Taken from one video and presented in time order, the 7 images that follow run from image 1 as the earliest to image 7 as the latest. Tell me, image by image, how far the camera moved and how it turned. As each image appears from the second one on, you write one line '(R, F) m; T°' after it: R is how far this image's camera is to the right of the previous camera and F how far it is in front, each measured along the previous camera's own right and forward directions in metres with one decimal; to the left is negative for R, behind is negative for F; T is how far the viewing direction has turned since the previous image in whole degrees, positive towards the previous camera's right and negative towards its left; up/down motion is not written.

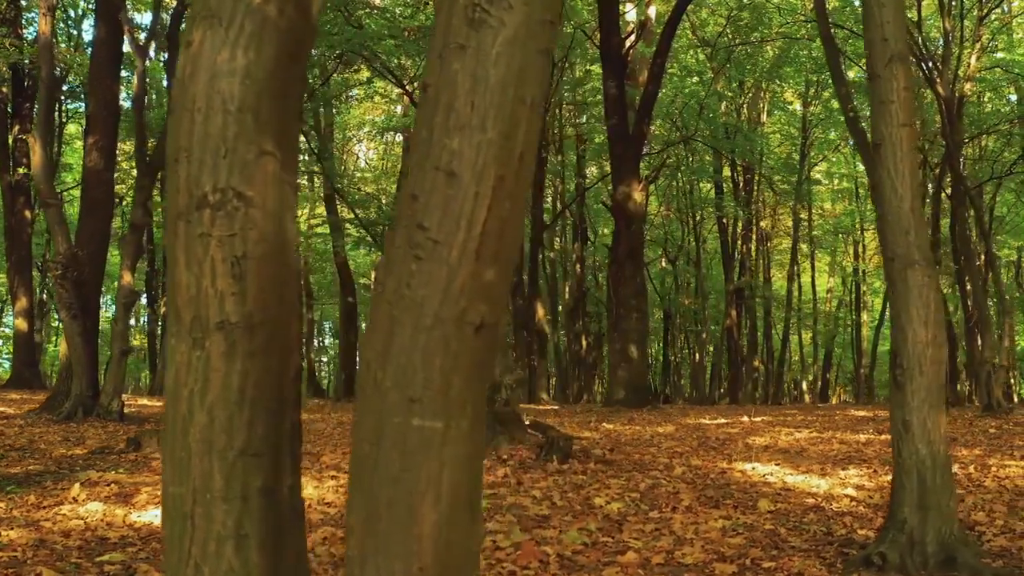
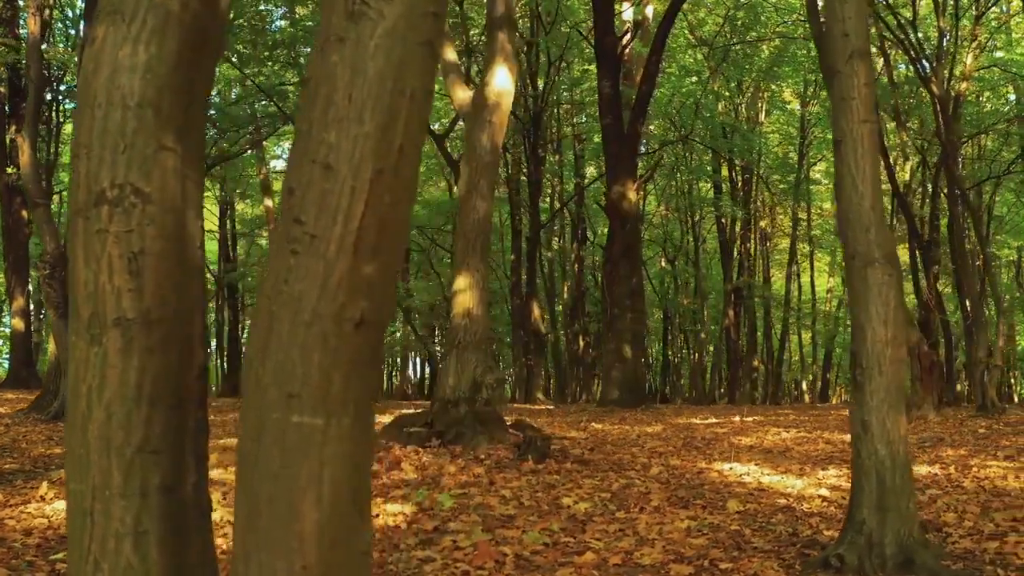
(+0.3, 0.0) m; 0°
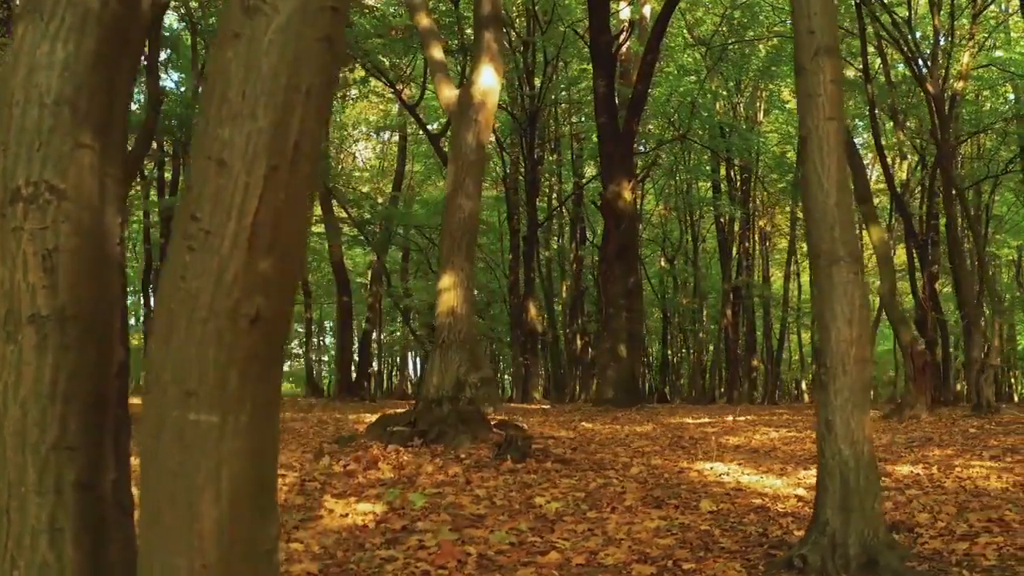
(+0.2, 0.0) m; 0°
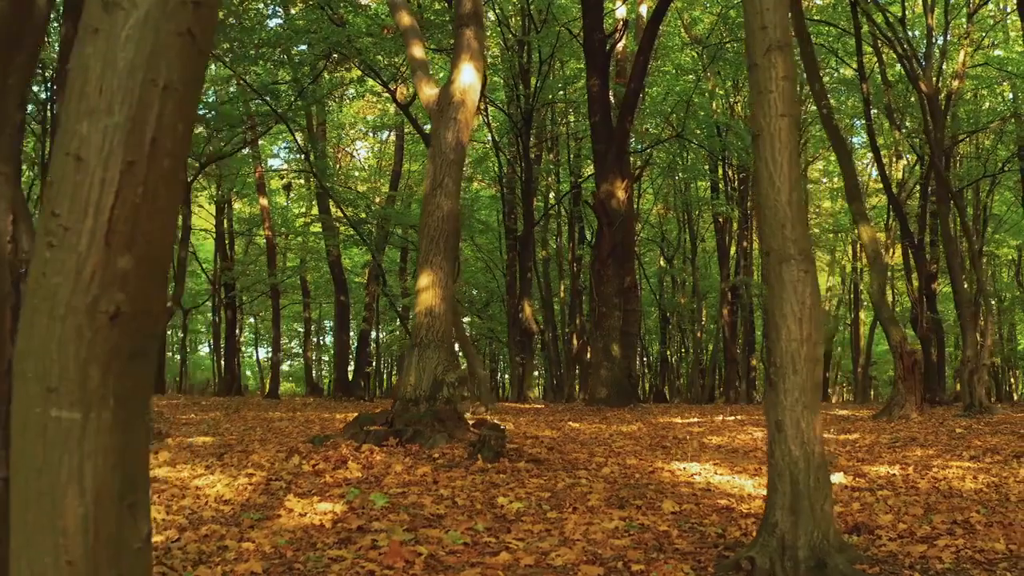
(+0.3, 0.0) m; 0°
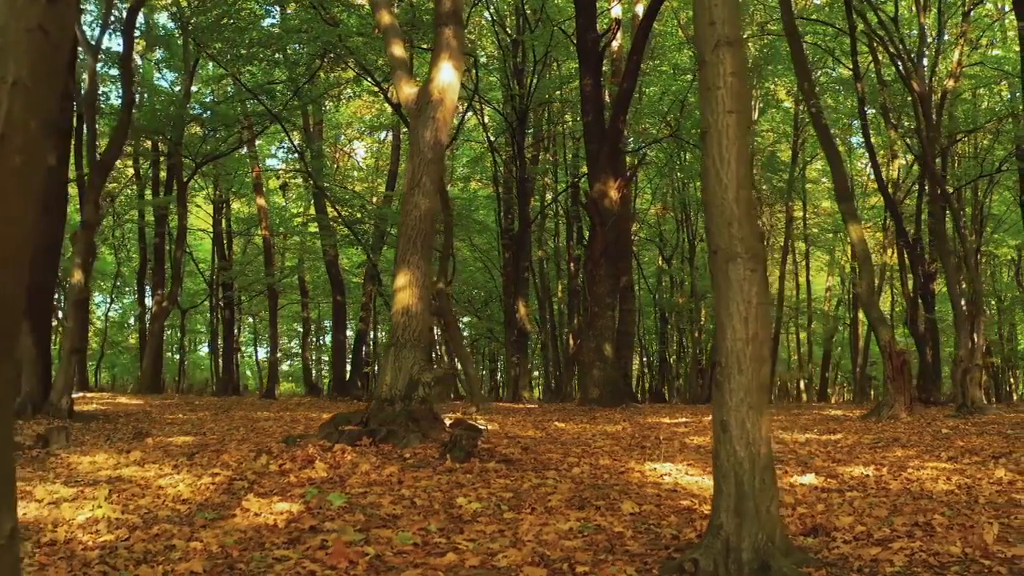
(+0.3, 0.0) m; 0°
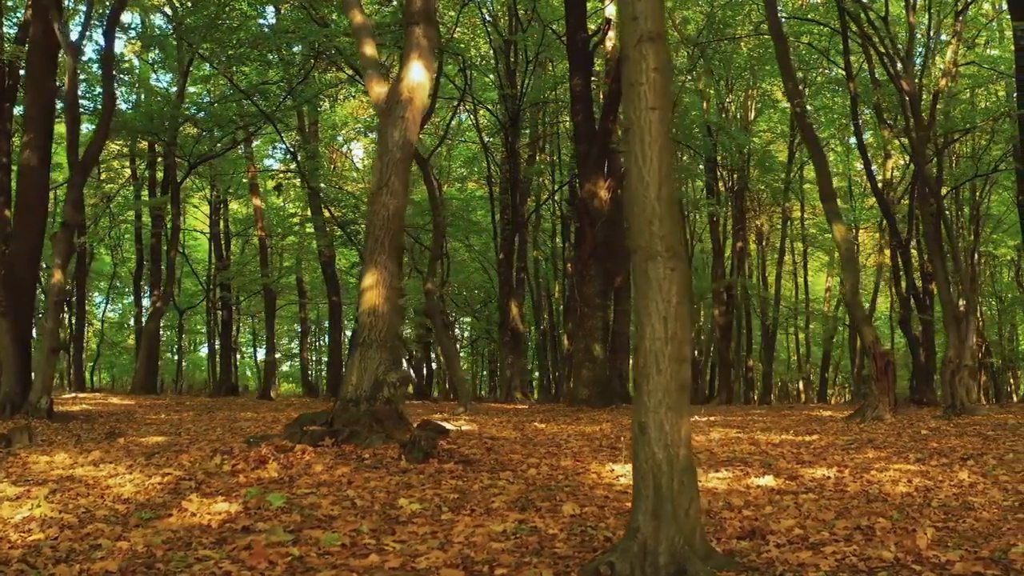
(+0.4, 0.0) m; -1°
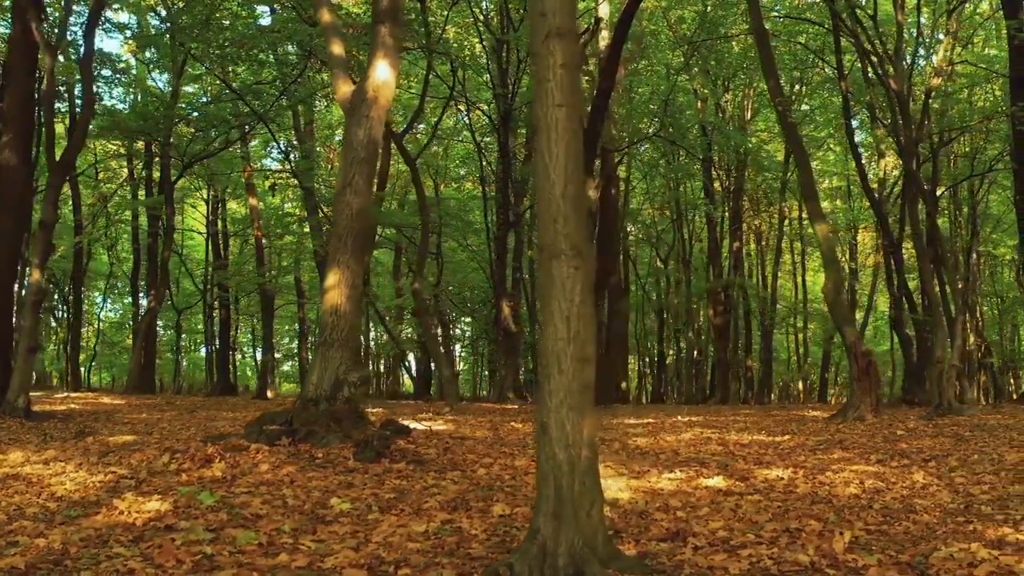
(+0.5, 0.0) m; -1°
